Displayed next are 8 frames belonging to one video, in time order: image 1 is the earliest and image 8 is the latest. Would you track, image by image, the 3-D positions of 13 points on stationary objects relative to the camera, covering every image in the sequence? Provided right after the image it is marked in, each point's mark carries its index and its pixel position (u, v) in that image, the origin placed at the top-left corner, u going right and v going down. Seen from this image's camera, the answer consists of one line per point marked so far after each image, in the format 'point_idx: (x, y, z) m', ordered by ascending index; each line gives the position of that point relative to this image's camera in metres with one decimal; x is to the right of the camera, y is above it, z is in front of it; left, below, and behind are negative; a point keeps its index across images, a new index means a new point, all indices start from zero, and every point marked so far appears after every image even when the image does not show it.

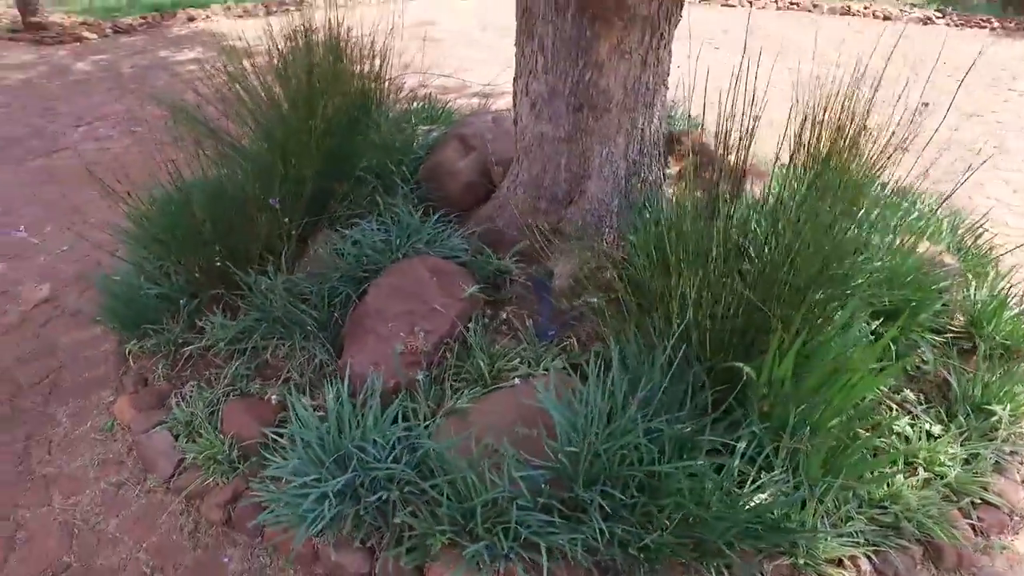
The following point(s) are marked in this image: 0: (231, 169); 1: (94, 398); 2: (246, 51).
0: (-1.1, +0.4, +2.7) m
1: (-1.4, -0.4, +2.3) m
2: (-1.2, +1.0, +3.1) m
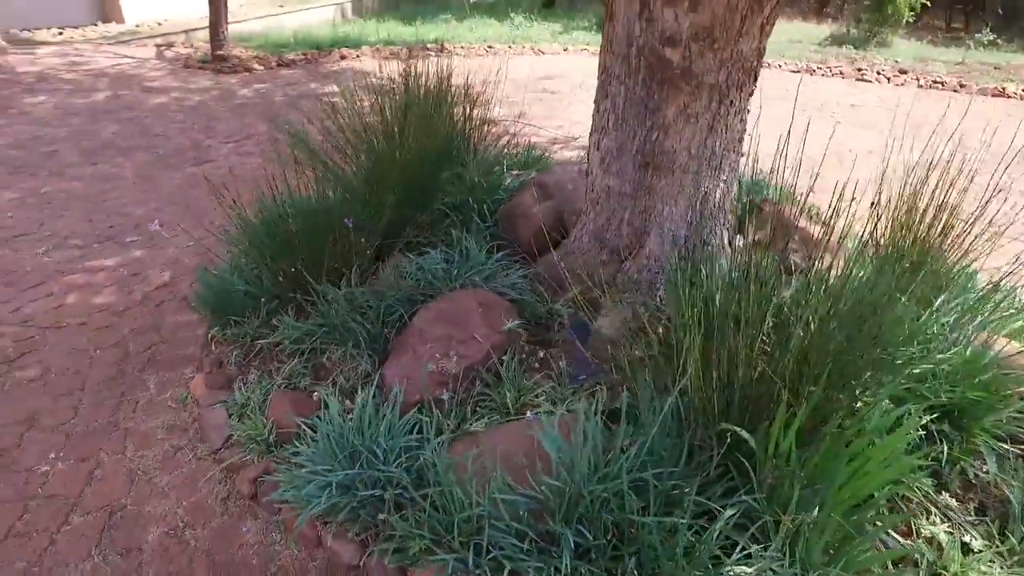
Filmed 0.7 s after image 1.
0: (-0.8, +0.4, +3.1) m
1: (-1.3, -0.3, +2.7) m
2: (-0.8, +0.9, +3.4) m
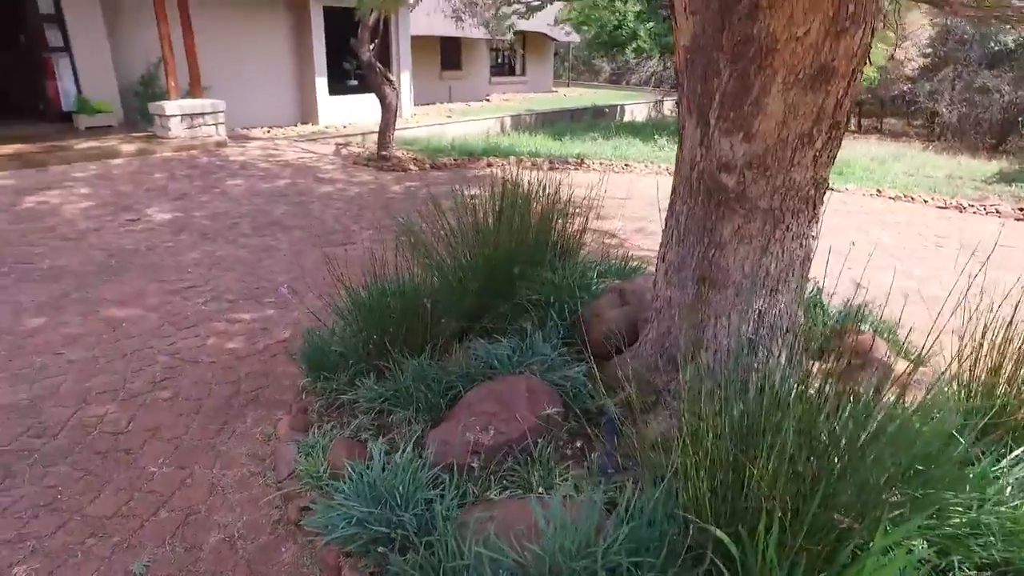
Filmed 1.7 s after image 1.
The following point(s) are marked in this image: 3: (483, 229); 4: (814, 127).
0: (-0.4, 0.0, +3.5) m
1: (-1.1, -0.6, +3.1) m
2: (-0.3, +0.5, +3.9) m
3: (-0.2, +0.3, +3.6) m
4: (+1.1, +0.6, +2.5) m
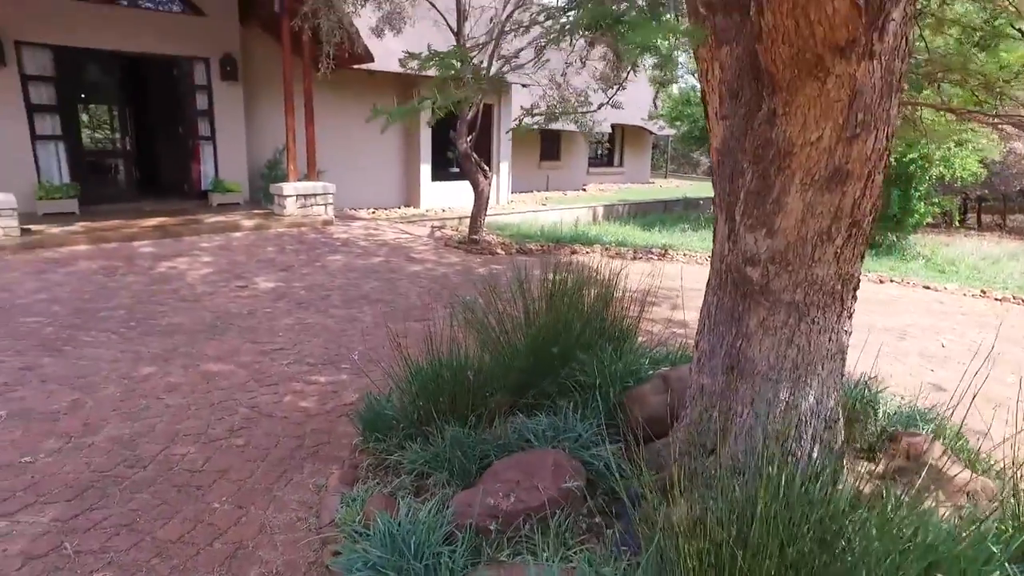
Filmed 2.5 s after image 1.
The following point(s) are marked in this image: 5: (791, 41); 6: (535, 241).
0: (-0.2, -0.4, +3.8) m
1: (-0.9, -0.9, +3.4) m
2: (+0.1, 0.0, +4.2) m
3: (+0.1, -0.1, +3.9) m
4: (+1.2, +0.2, +2.6) m
5: (+0.9, +0.8, +2.3) m
6: (+0.3, +0.7, +10.2) m
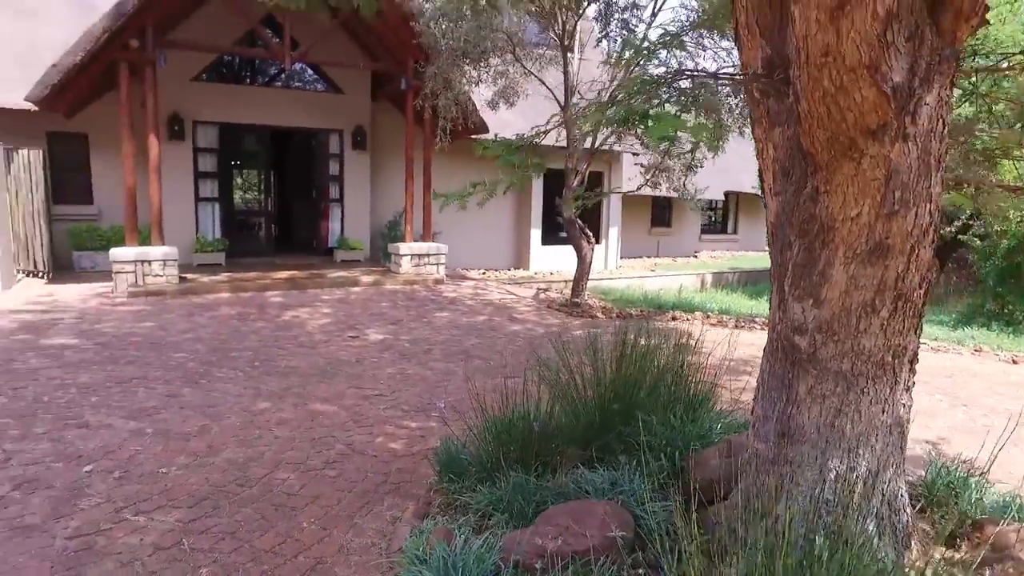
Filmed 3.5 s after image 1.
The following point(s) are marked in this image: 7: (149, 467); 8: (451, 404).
0: (+0.2, -0.7, +4.0) m
1: (-0.6, -1.2, +3.8) m
2: (+0.6, -0.4, +4.4) m
3: (+0.6, -0.5, +4.1) m
4: (+1.4, 0.0, +2.7) m
5: (+1.1, +0.6, +2.5) m
6: (+1.9, -0.3, +10.4) m
7: (-2.2, -1.1, +4.1) m
8: (-0.5, -0.9, +5.3) m
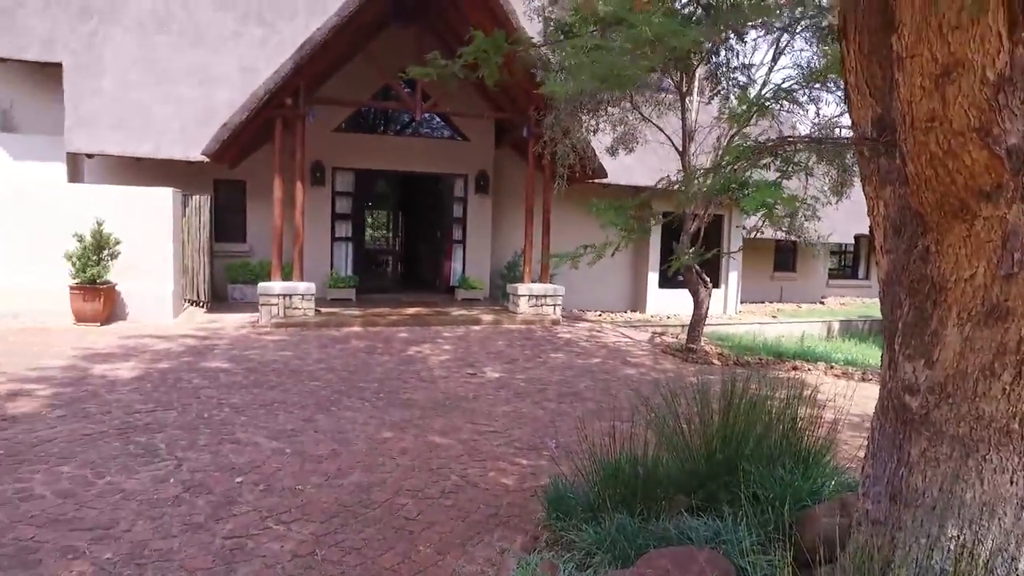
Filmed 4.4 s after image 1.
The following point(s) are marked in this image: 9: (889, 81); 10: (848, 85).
0: (+0.9, -1.0, +4.1) m
1: (0.0, -1.4, +4.0) m
2: (+1.3, -0.7, +4.5) m
3: (+1.2, -0.8, +4.1) m
4: (+1.8, -0.3, +2.6) m
5: (+1.6, +0.4, +2.5) m
6: (+3.6, -1.0, +10.1) m
7: (-1.5, -1.3, +4.5) m
8: (+0.4, -1.3, +5.5) m
9: (+1.6, +0.9, +2.9) m
10: (+1.6, +1.0, +3.2) m
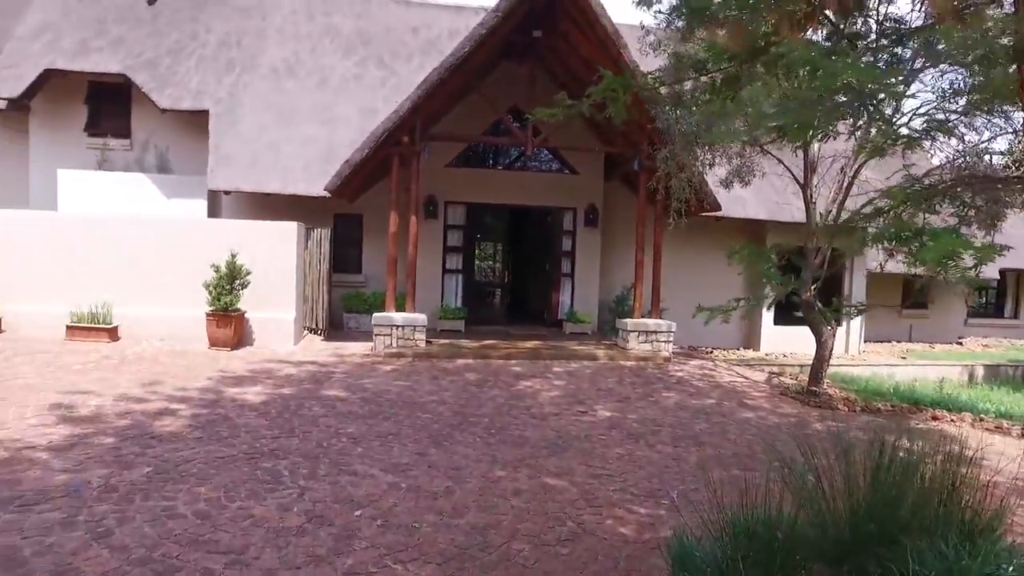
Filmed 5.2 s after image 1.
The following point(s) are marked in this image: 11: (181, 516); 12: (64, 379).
0: (+1.6, -1.3, +3.8) m
1: (+0.7, -1.7, +3.8) m
2: (+2.1, -1.0, +4.1) m
3: (+1.9, -1.1, +3.8) m
4: (+2.3, -0.5, +2.2) m
5: (+2.0, +0.2, +2.2) m
6: (+5.1, -1.5, +9.3) m
7: (-0.7, -1.6, +4.5) m
8: (+1.3, -1.6, +5.2) m
9: (+2.2, +0.7, +2.6) m
10: (+2.2, +0.7, +2.8) m
11: (-2.2, -1.5, +4.5) m
12: (-5.8, -1.2, +8.8) m
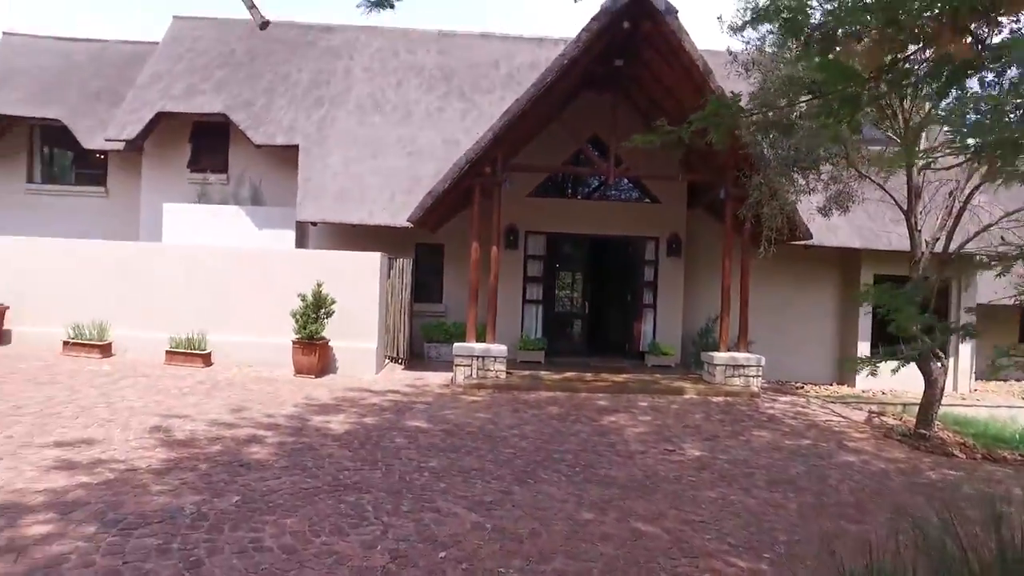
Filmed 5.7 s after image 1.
0: (+2.0, -1.5, +3.4) m
1: (+1.2, -1.9, +3.4) m
2: (+2.6, -1.2, +3.6) m
3: (+2.4, -1.3, +3.3) m
4: (+2.6, -0.6, +1.7) m
5: (+2.4, 0.0, +1.8) m
6: (+6.2, -1.9, +8.5) m
7: (-0.1, -1.8, +4.4) m
8: (+1.9, -1.8, +4.8) m
9: (+2.5, +0.5, +2.2) m
10: (+2.6, +0.6, +2.5) m
11: (-1.6, -1.7, +4.5) m
12: (-4.7, -1.6, +9.2) m
